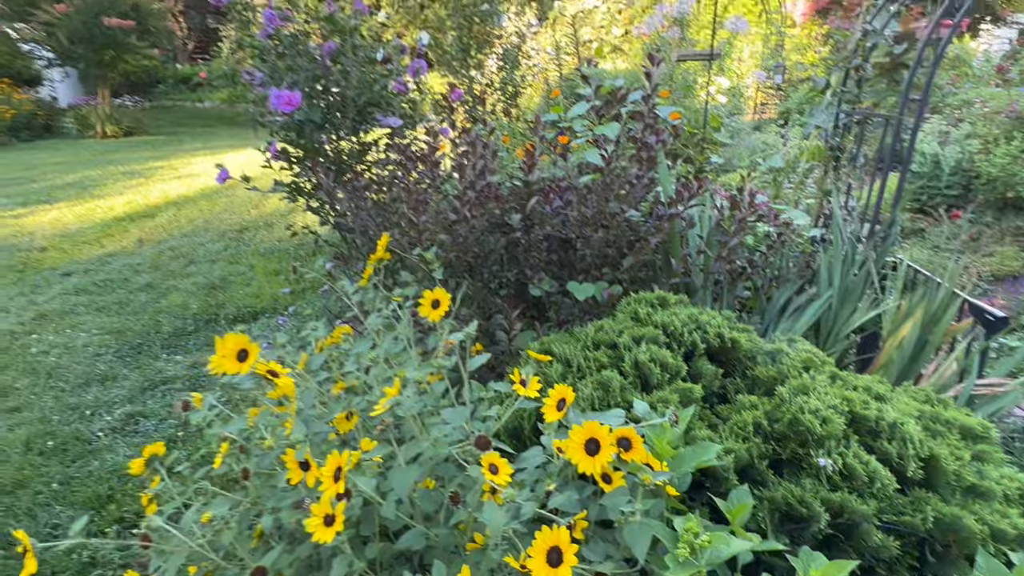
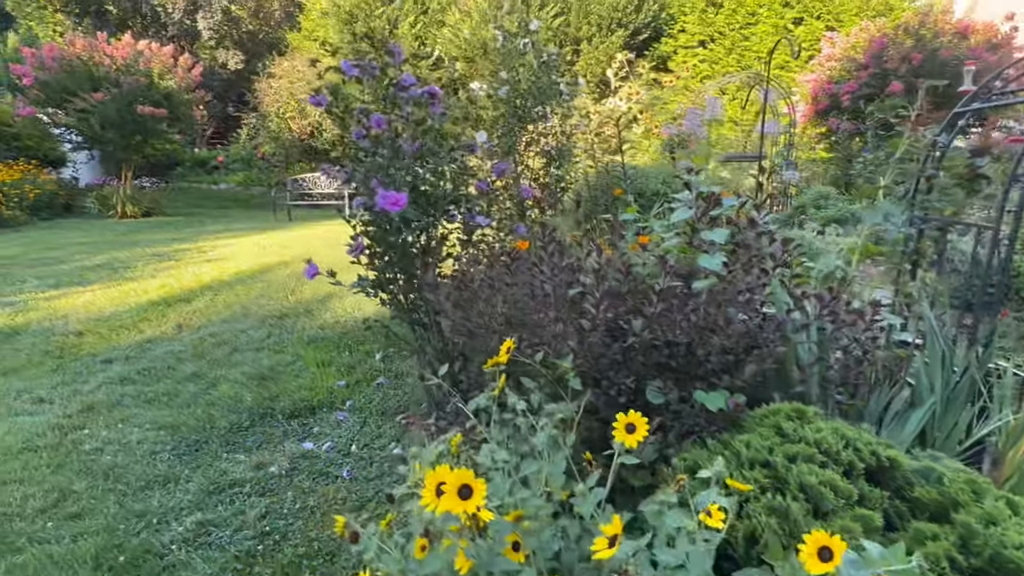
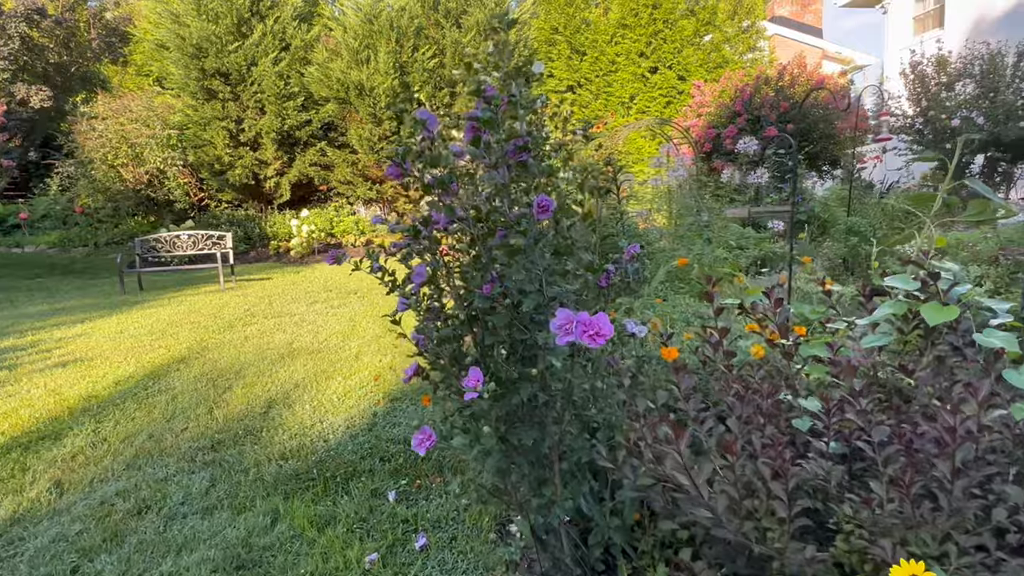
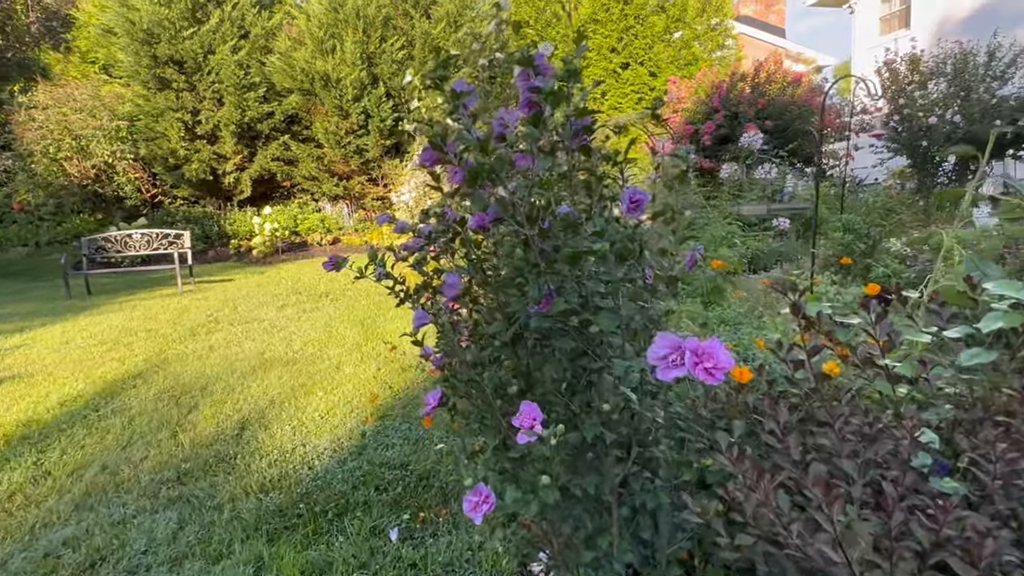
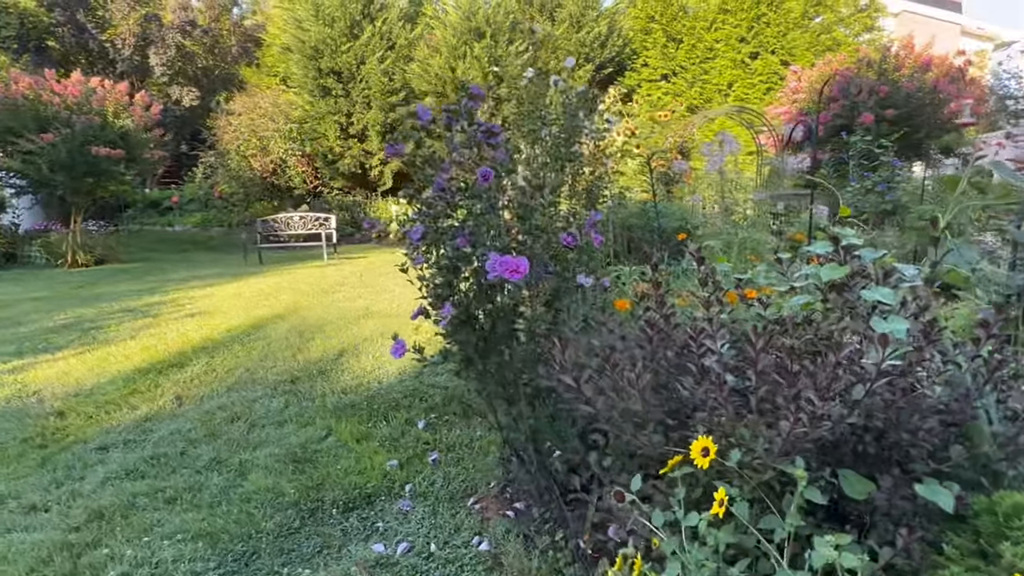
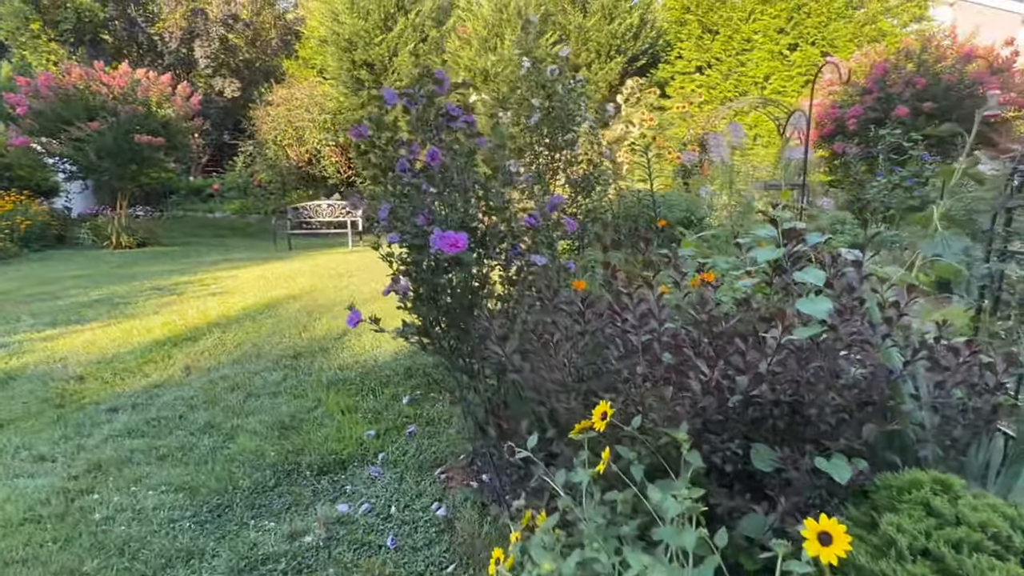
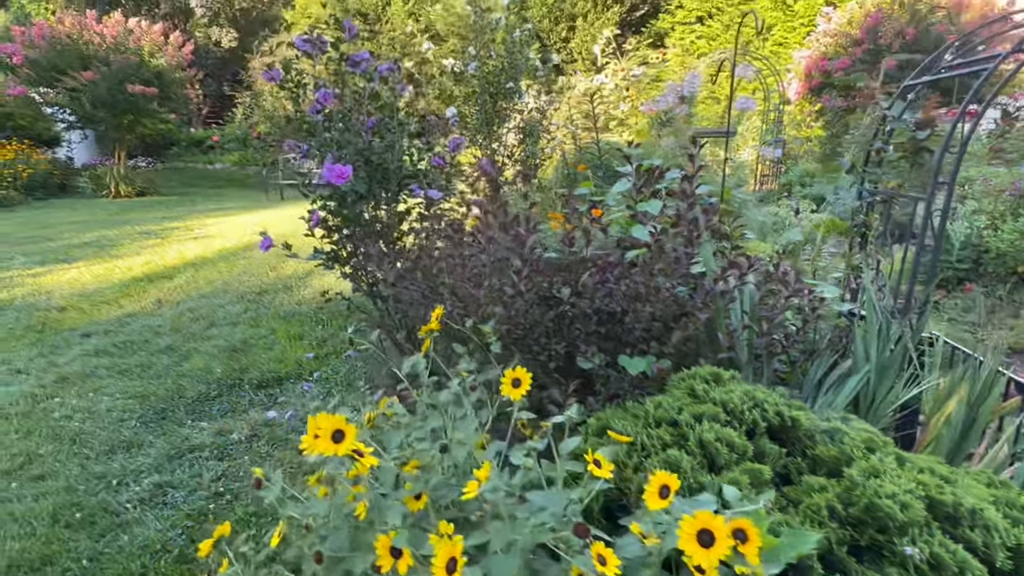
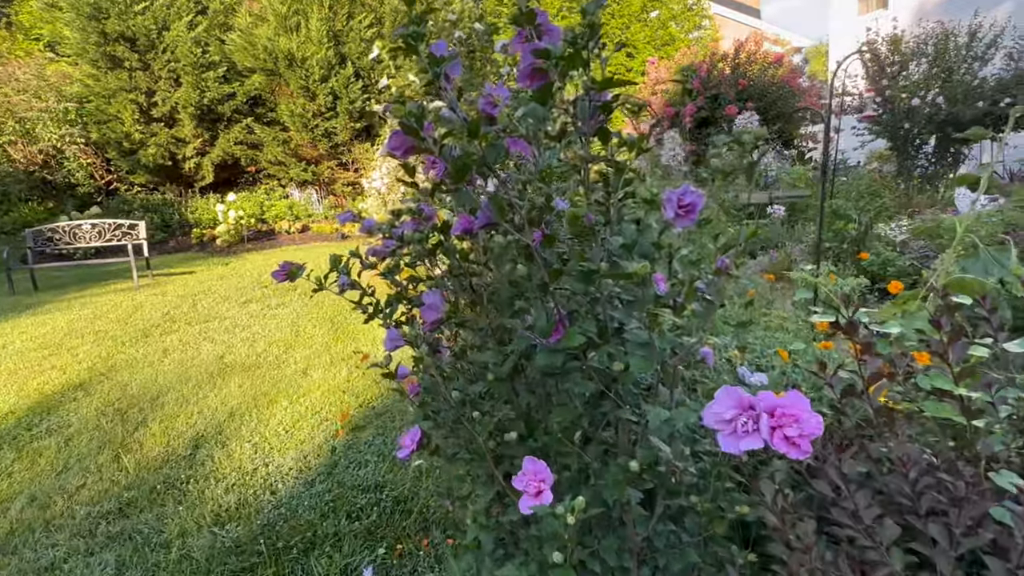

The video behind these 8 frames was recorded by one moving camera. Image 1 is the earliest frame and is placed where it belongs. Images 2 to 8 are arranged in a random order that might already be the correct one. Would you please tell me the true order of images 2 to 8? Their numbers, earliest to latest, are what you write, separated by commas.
7, 2, 6, 5, 3, 4, 8
